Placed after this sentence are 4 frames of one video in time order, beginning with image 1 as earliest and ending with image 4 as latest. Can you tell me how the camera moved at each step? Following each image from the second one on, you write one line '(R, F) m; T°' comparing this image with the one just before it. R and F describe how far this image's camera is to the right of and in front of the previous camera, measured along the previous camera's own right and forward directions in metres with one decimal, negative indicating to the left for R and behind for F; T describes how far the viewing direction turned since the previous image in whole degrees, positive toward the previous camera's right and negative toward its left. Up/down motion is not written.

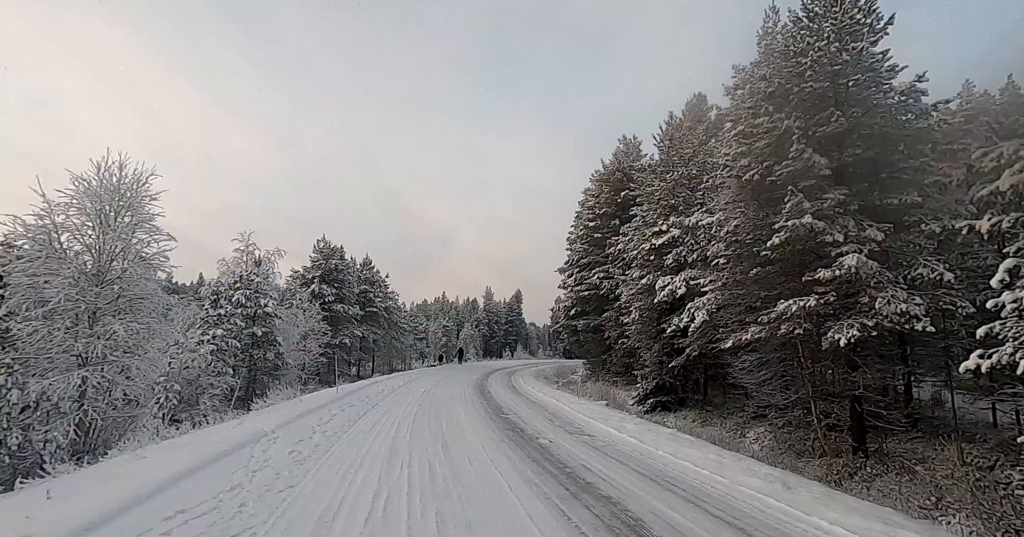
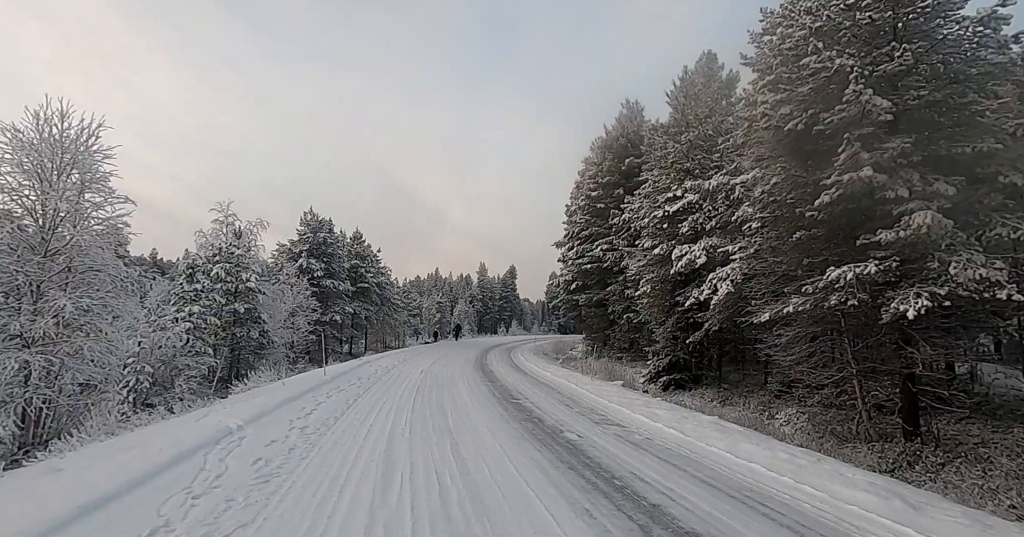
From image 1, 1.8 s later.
(-0.3, +1.4) m; +1°
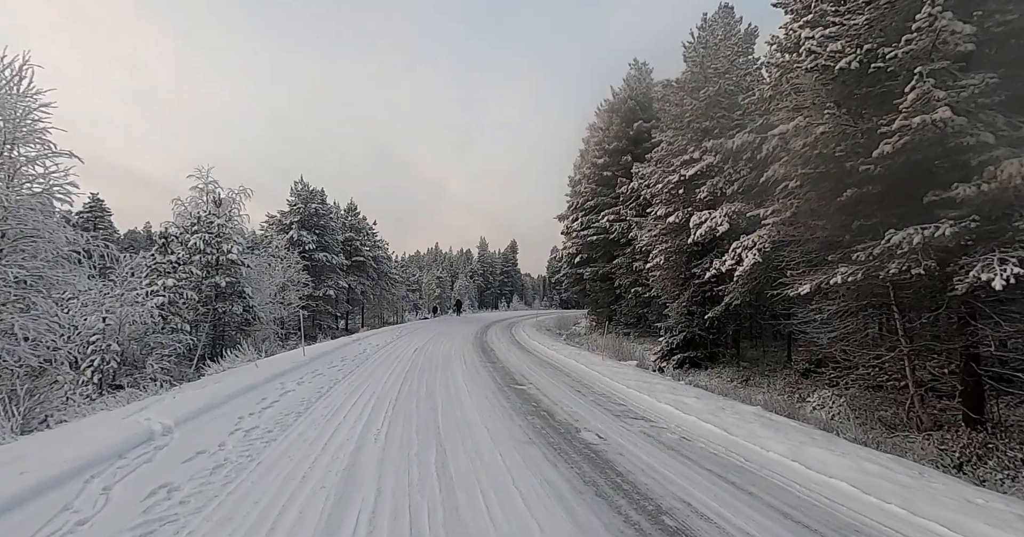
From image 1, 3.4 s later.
(0.0, +1.4) m; 0°
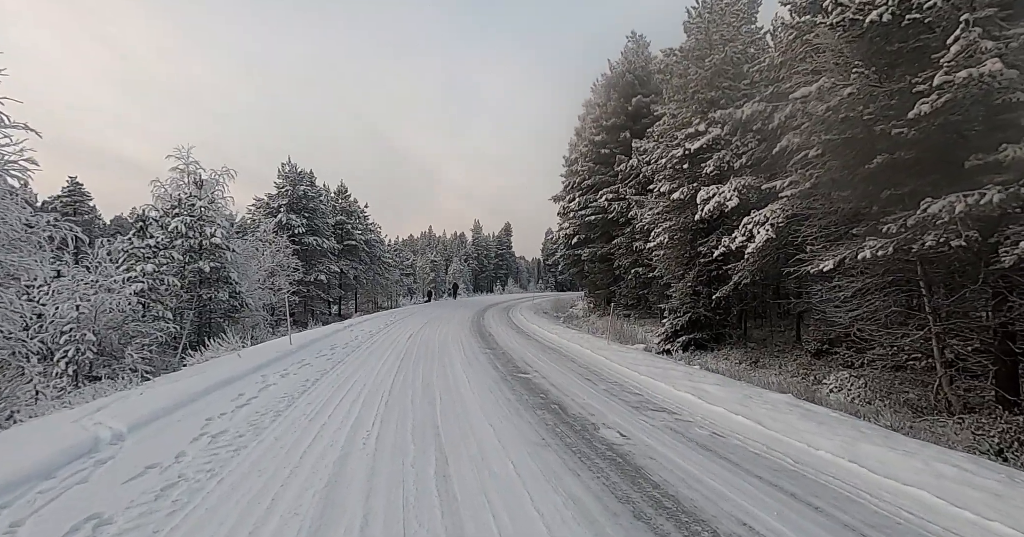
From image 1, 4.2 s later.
(-0.1, +0.7) m; +1°
